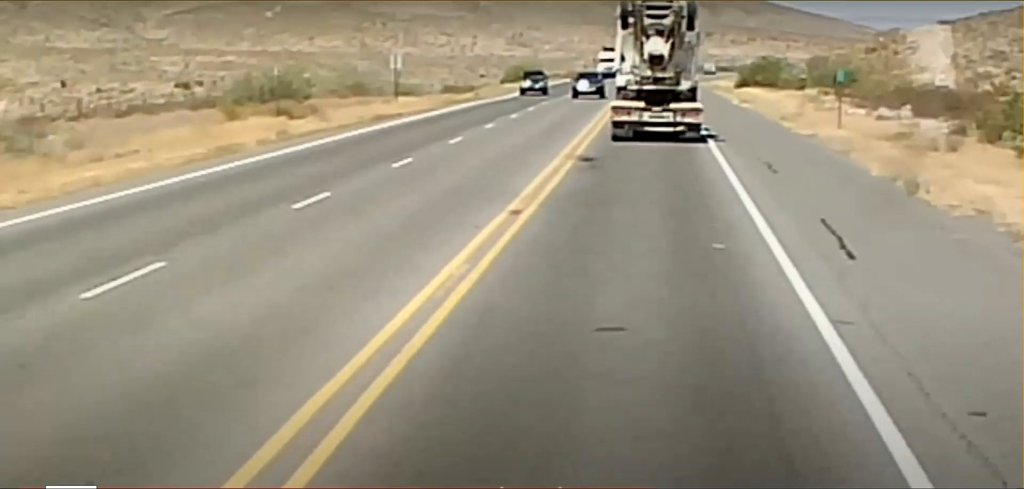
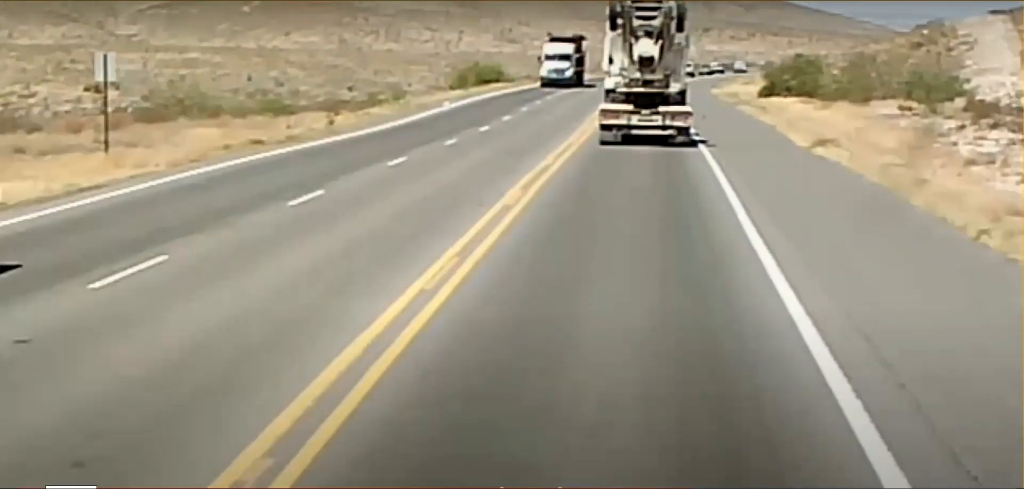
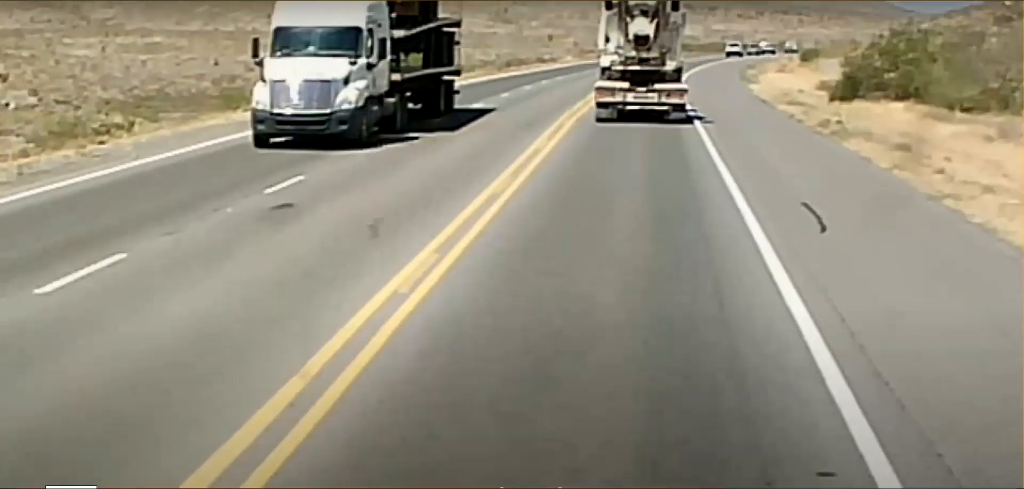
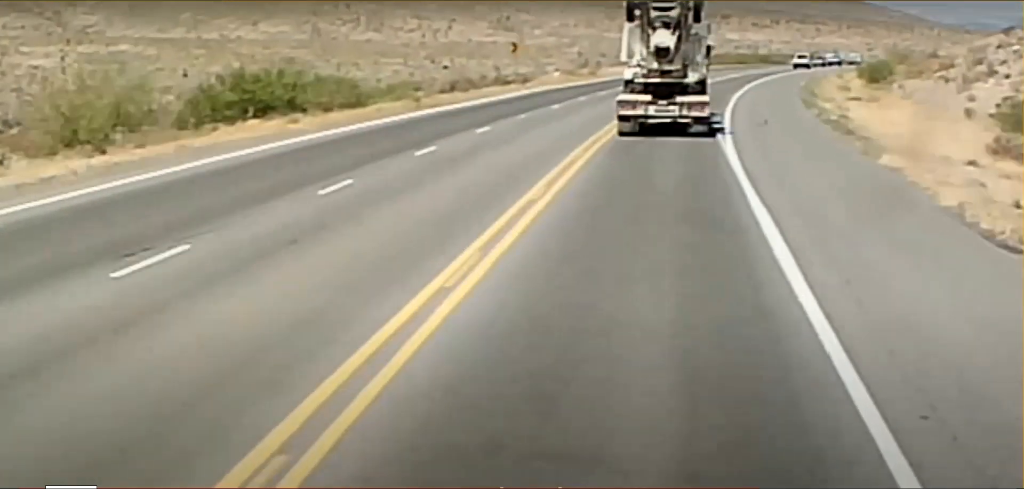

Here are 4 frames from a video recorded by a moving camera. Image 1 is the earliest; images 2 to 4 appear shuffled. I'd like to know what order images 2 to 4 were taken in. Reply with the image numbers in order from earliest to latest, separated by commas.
2, 3, 4
